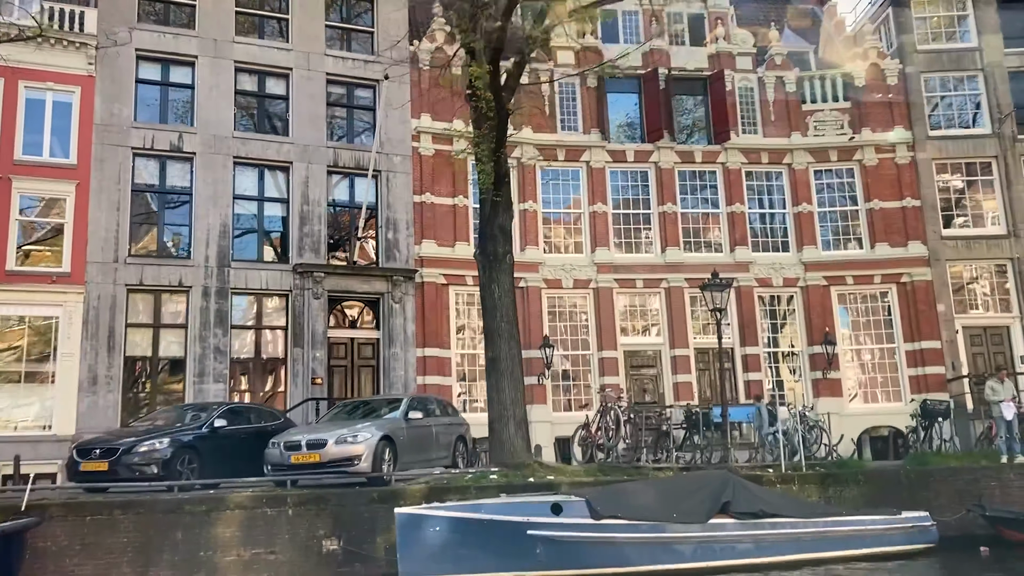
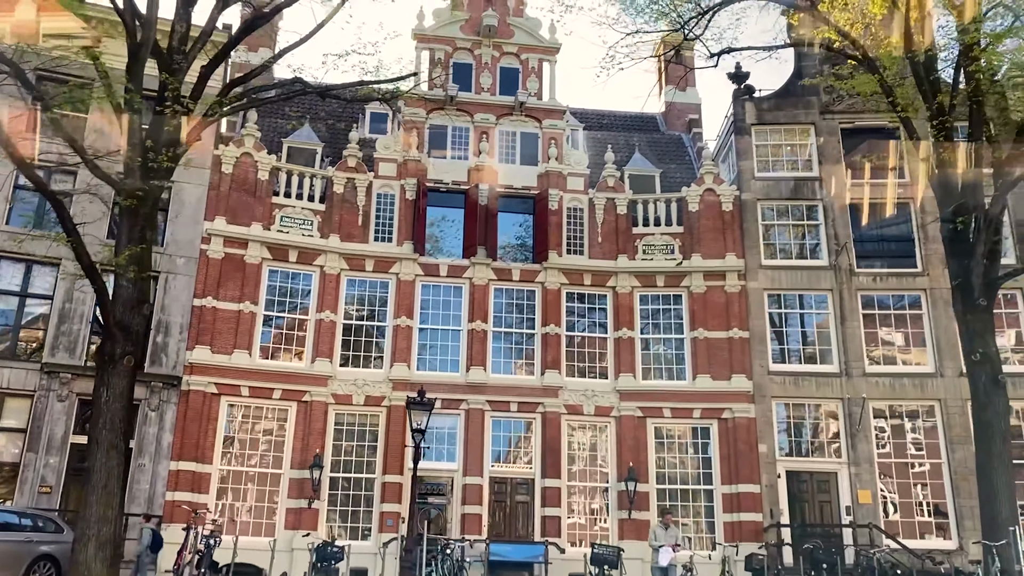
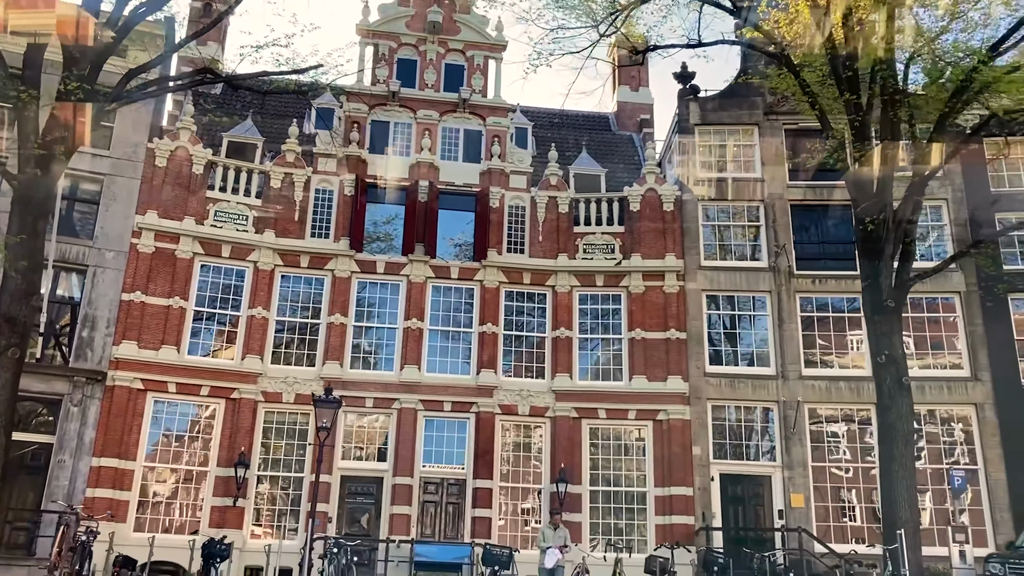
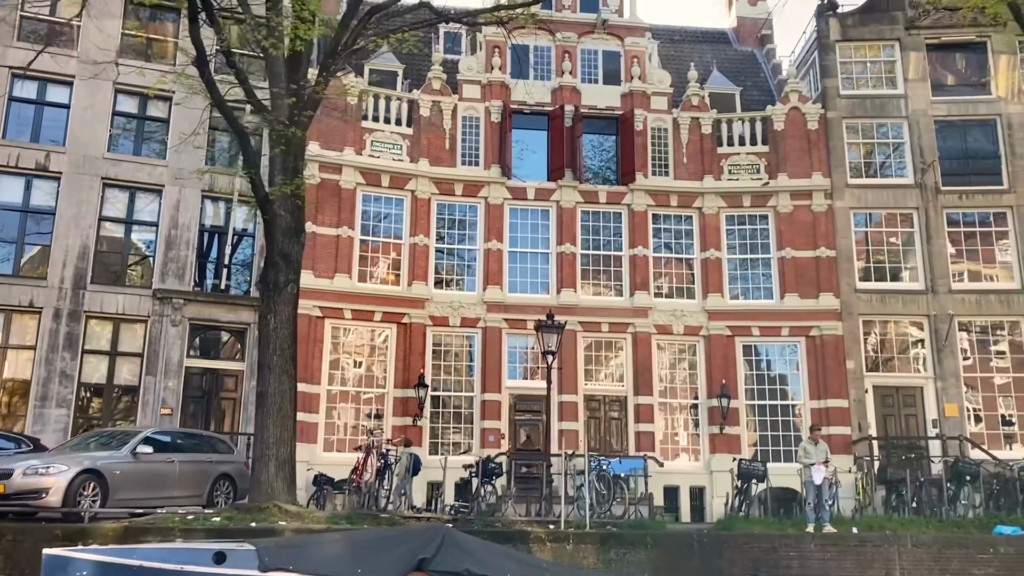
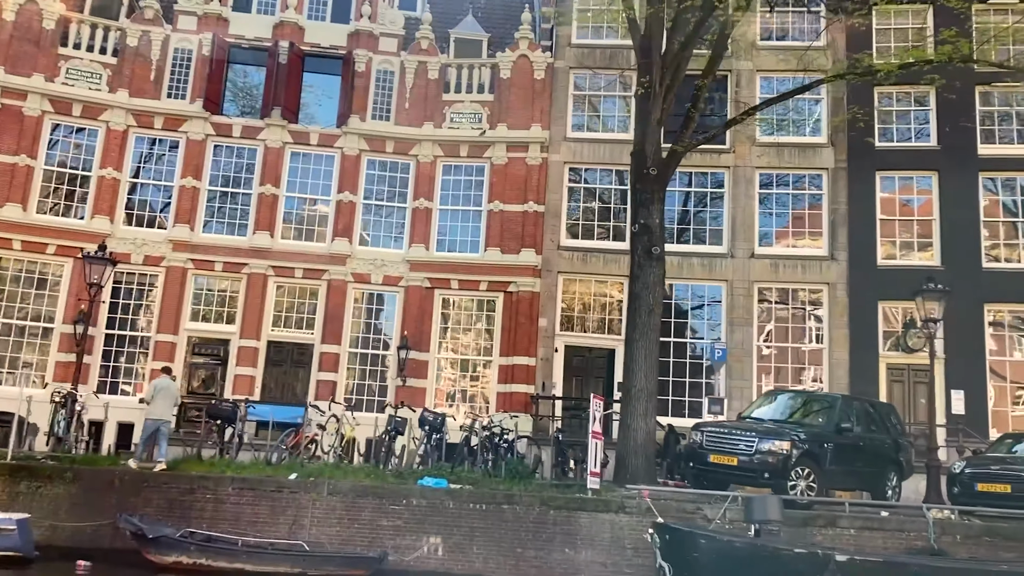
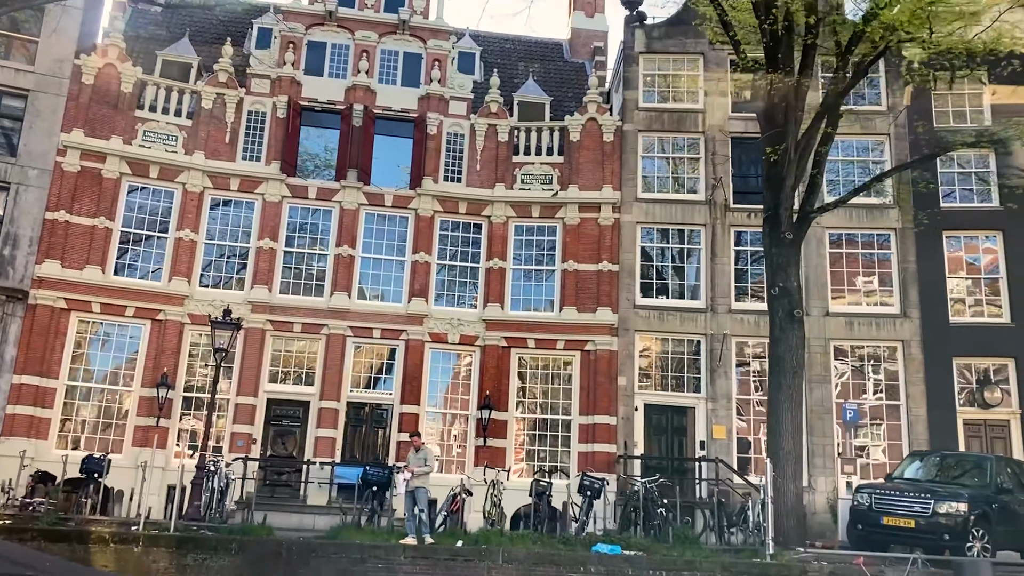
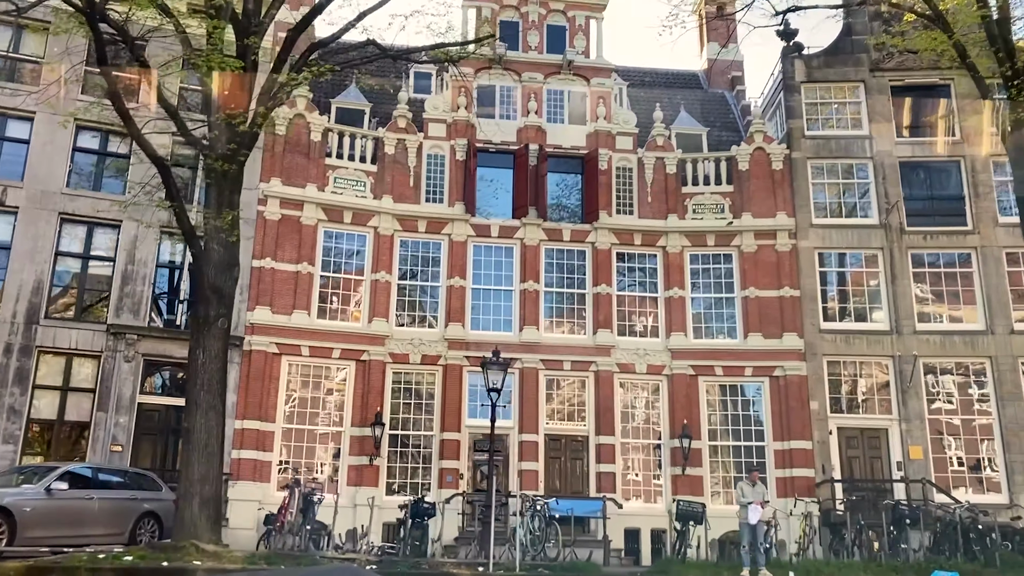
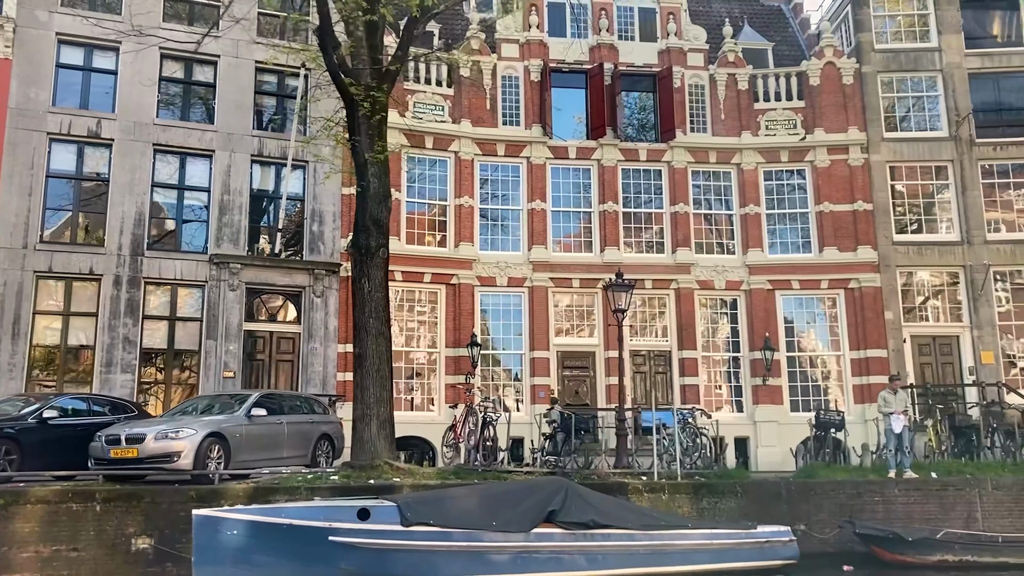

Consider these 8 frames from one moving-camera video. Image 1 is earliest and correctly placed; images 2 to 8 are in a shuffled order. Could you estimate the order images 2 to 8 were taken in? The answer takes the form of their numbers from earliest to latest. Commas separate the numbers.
8, 4, 7, 2, 3, 6, 5
